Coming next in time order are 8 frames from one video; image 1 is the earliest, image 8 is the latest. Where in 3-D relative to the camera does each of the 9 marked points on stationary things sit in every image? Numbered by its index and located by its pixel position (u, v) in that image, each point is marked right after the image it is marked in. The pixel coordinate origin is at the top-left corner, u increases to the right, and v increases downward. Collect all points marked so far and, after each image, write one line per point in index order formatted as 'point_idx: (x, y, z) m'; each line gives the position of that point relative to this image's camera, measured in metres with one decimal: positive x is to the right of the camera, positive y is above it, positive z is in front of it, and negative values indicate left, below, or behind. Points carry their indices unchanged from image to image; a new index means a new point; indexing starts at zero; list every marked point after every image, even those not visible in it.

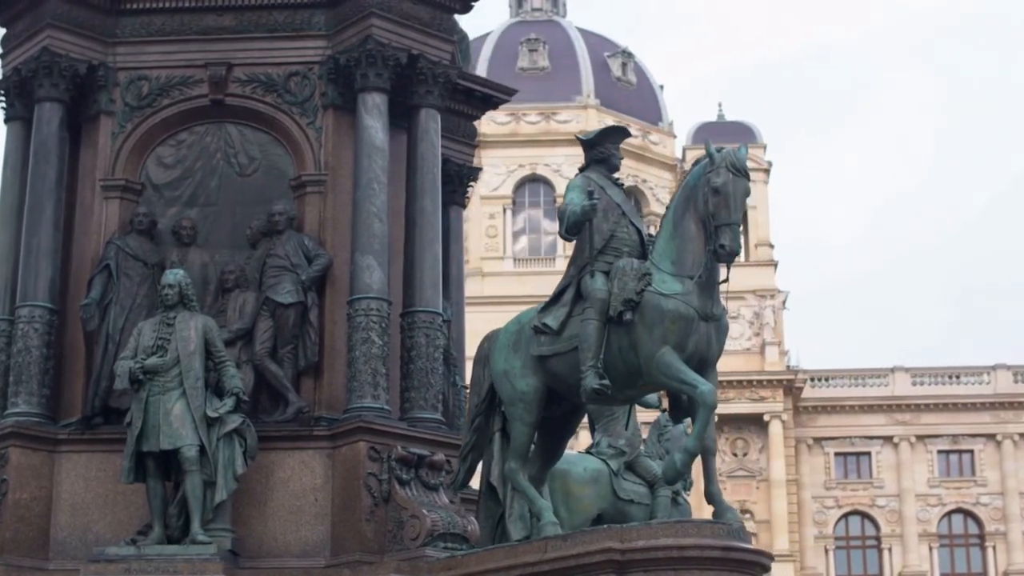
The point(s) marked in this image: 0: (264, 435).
0: (-2.0, -1.2, +16.1) m
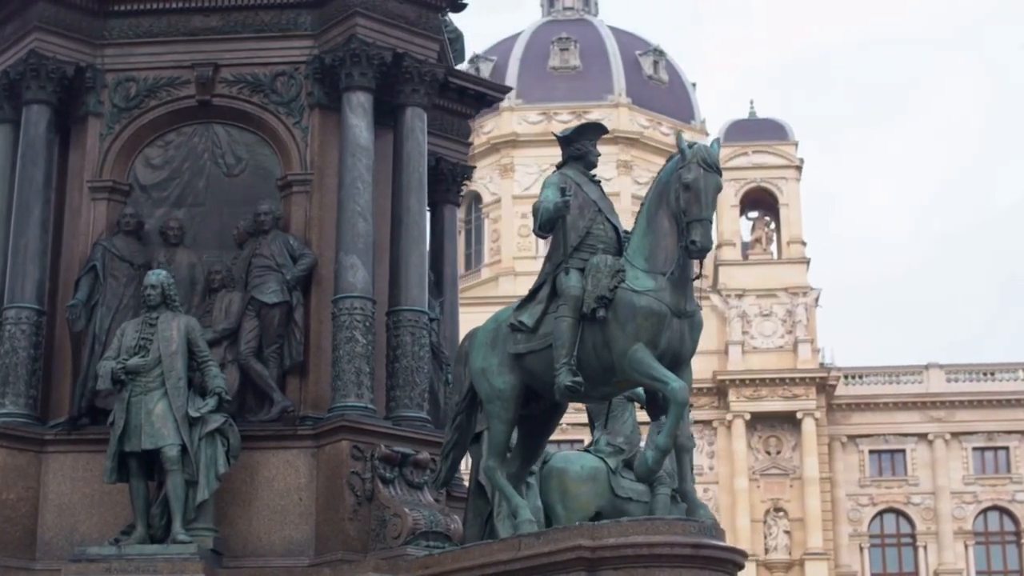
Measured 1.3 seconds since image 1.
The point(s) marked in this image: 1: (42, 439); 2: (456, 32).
0: (-2.1, -1.2, +16.1) m
1: (-3.8, -1.2, +16.2) m
2: (-0.6, +2.6, +20.0) m
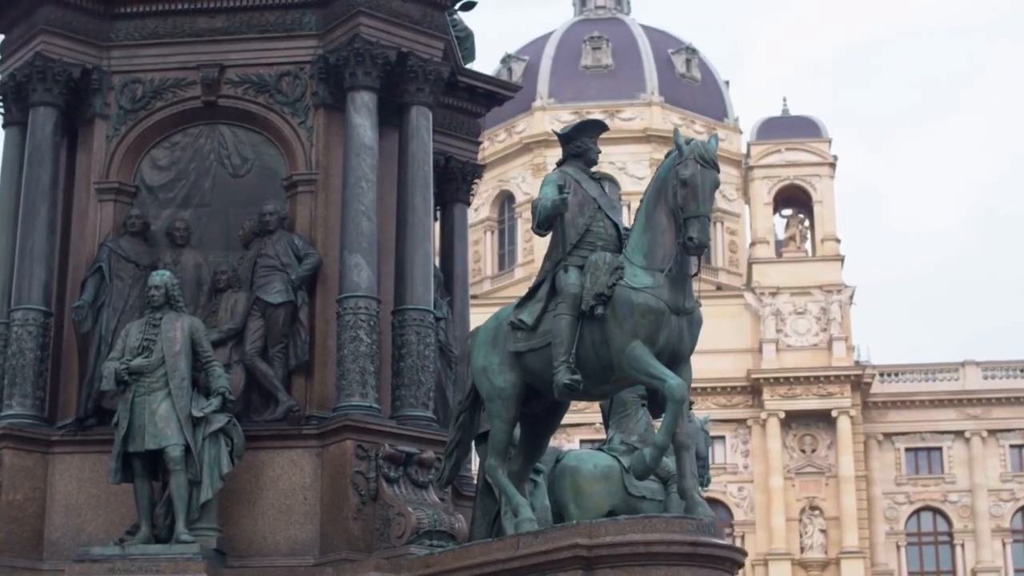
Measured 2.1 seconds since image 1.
0: (-2.1, -1.2, +16.1) m
1: (-3.8, -1.2, +16.2) m
2: (-0.5, +2.6, +20.0) m
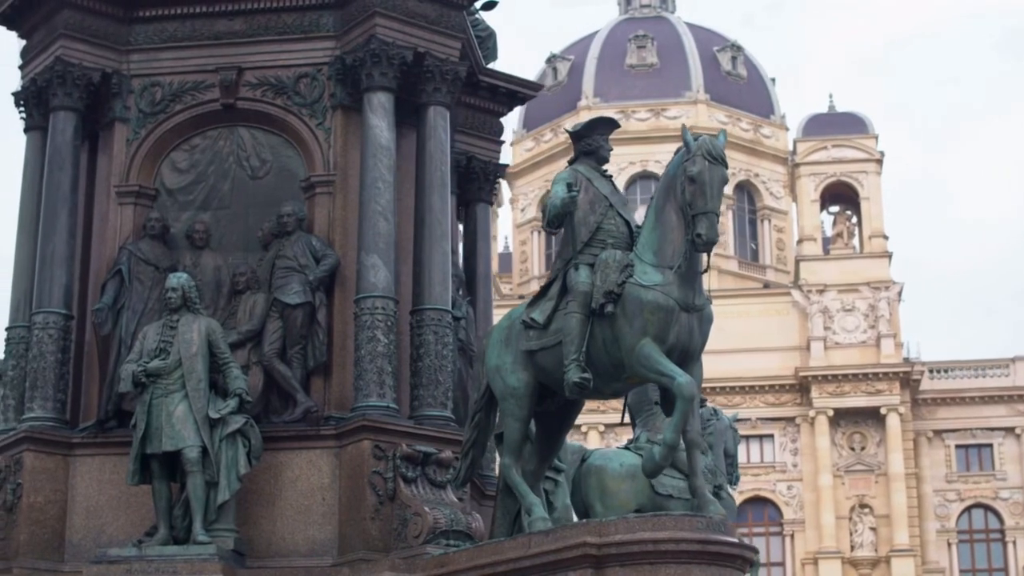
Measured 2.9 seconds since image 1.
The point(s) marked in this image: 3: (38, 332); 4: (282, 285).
0: (-1.9, -1.2, +16.2) m
1: (-3.6, -1.3, +16.3) m
2: (-0.2, +2.6, +20.0) m
3: (-3.9, -0.4, +16.6) m
4: (-1.9, 0.0, +16.6) m
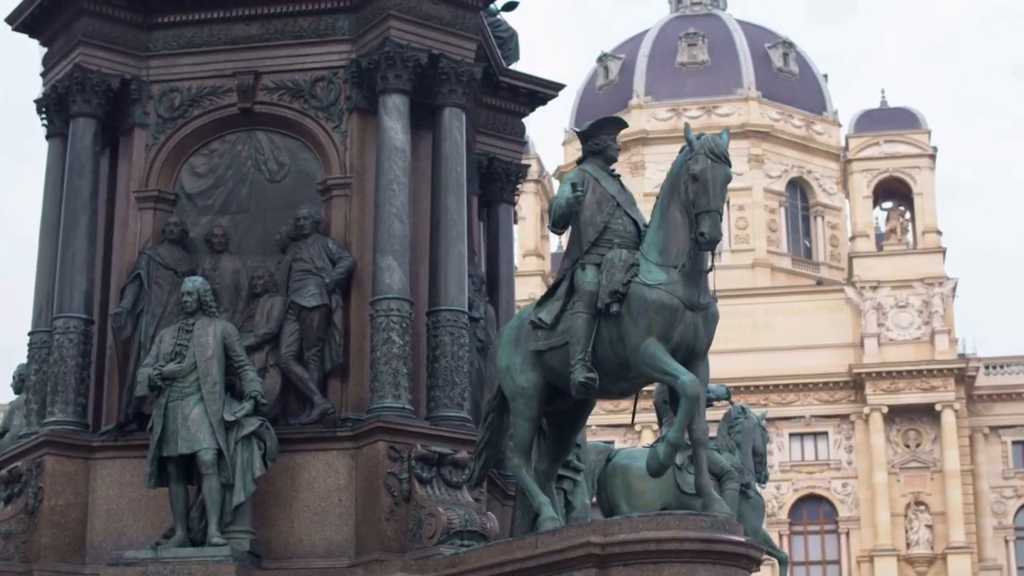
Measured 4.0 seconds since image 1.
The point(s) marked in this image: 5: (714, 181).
0: (-1.8, -1.2, +16.3) m
1: (-3.5, -1.3, +16.5) m
2: (0.0, +2.6, +20.0) m
3: (-3.8, -0.4, +16.8) m
4: (-1.8, 0.0, +16.7) m
5: (+1.4, +0.7, +13.7) m
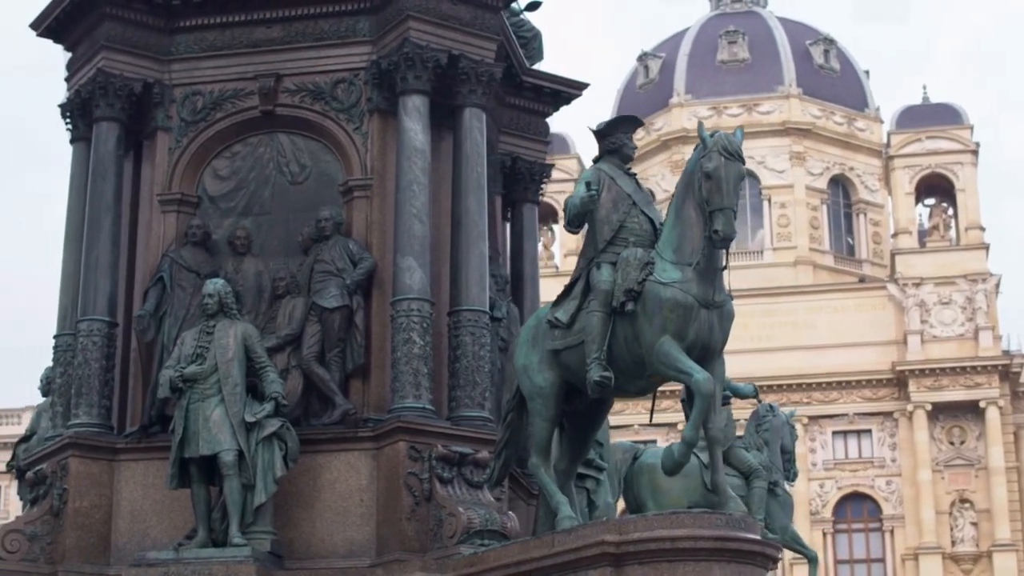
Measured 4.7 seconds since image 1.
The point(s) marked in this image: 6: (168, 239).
0: (-1.6, -1.2, +16.3) m
1: (-3.3, -1.3, +16.6) m
2: (+0.2, +2.6, +20.0) m
3: (-3.6, -0.4, +16.9) m
4: (-1.6, 0.0, +16.8) m
5: (+1.5, +0.7, +13.7) m
6: (-3.0, +0.4, +17.5) m
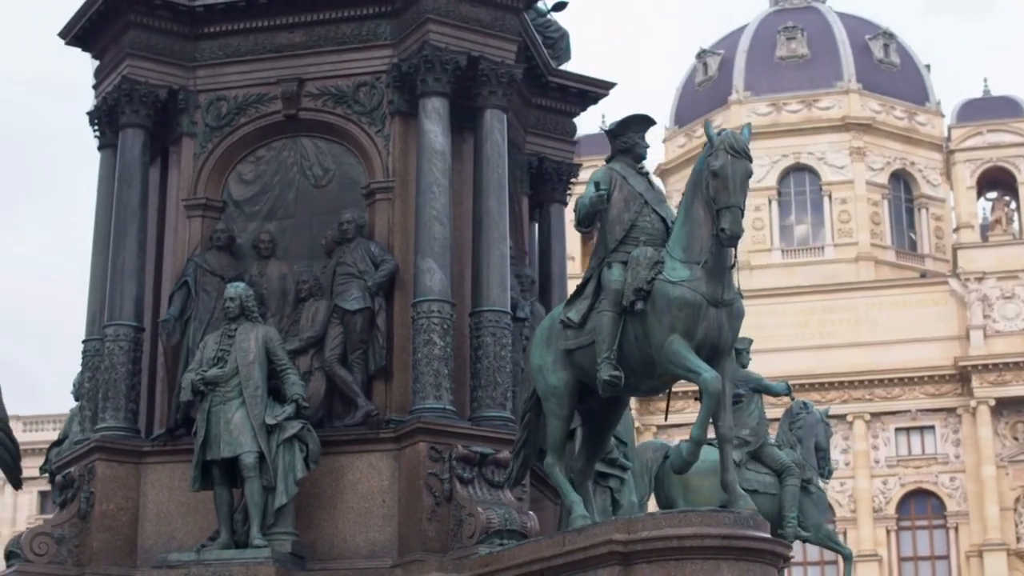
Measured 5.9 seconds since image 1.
0: (-1.5, -1.2, +16.4) m
1: (-3.1, -1.4, +16.8) m
2: (+0.5, +2.6, +20.0) m
3: (-3.4, -0.5, +17.1) m
4: (-1.4, 0.0, +16.9) m
5: (+1.5, +0.8, +13.6) m
6: (-2.8, +0.4, +17.6) m
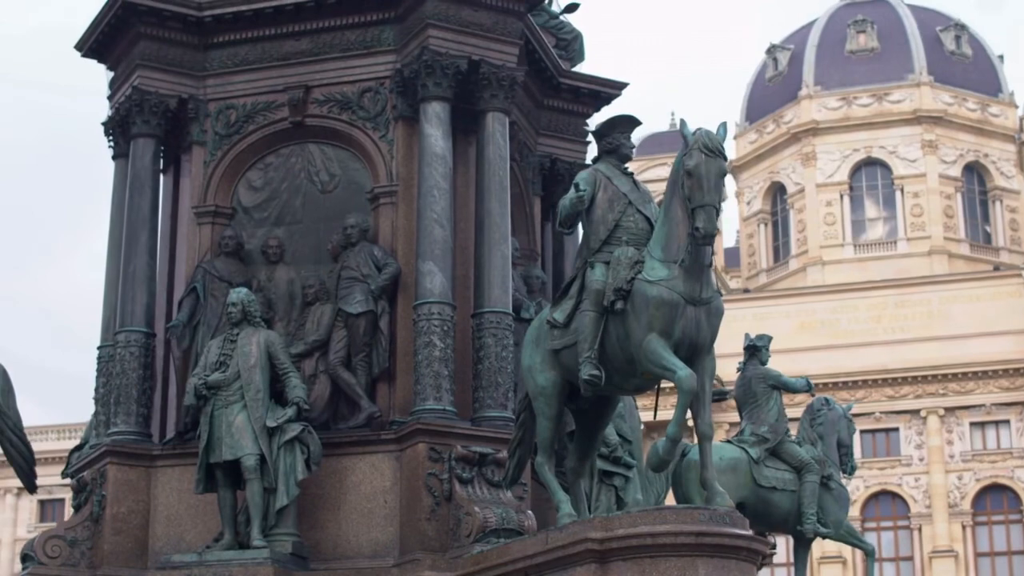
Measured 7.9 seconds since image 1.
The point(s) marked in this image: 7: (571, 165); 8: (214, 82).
0: (-1.5, -1.3, +16.7) m
1: (-3.1, -1.4, +17.1) m
2: (+0.6, +2.6, +20.2) m
3: (-3.4, -0.5, +17.4) m
4: (-1.4, -0.1, +17.1) m
5: (+1.4, +0.8, +13.7) m
6: (-2.8, +0.3, +17.9) m
7: (+0.6, +1.2, +19.7) m
8: (-2.7, +1.9, +18.3) m
